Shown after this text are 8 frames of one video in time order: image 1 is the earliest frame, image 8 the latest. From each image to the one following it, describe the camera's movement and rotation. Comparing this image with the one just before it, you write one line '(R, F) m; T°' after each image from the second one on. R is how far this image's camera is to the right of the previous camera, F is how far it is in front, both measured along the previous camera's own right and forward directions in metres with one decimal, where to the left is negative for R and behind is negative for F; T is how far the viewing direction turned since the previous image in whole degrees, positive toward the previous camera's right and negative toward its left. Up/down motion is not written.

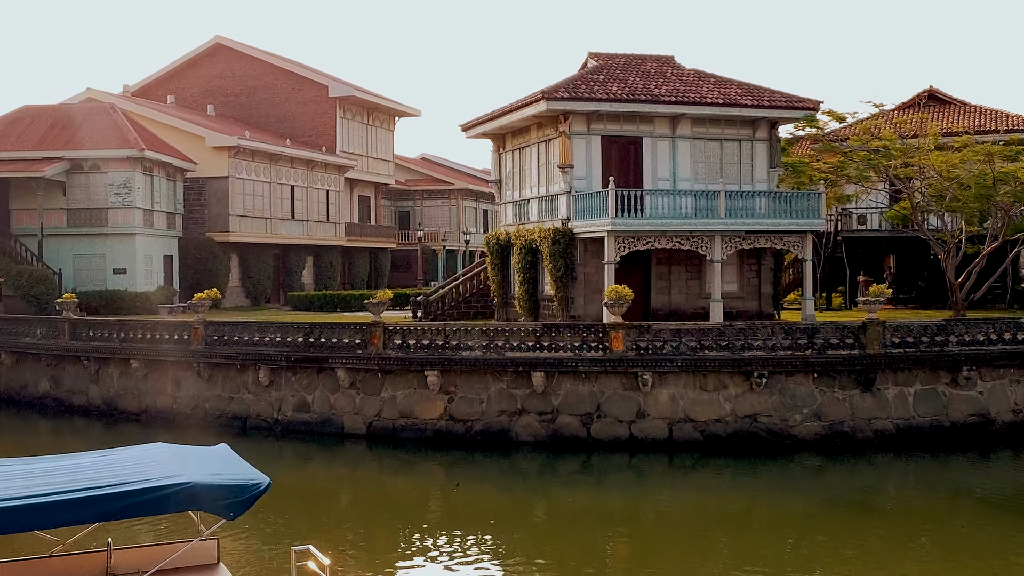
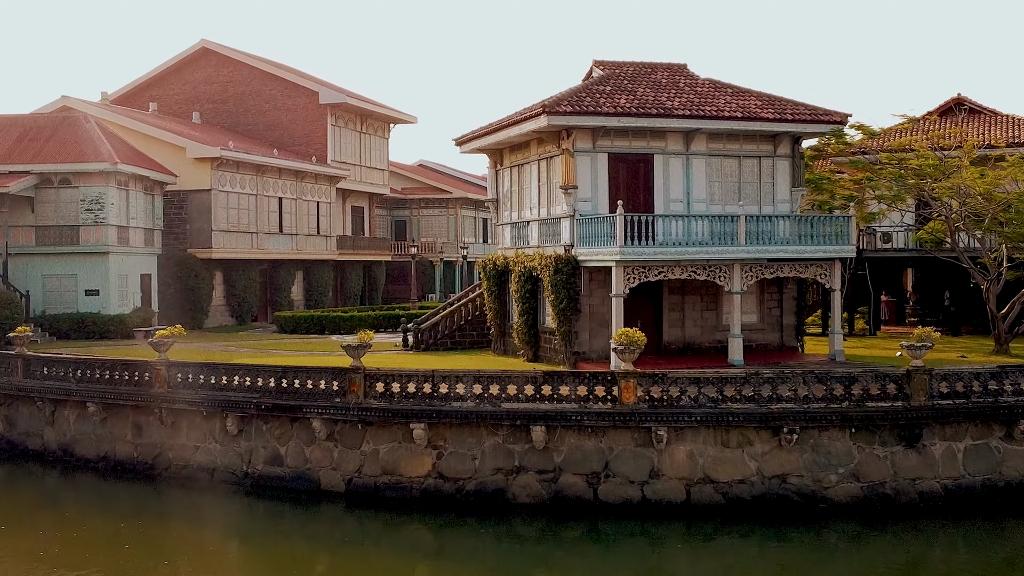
(+0.1, +2.4) m; 0°
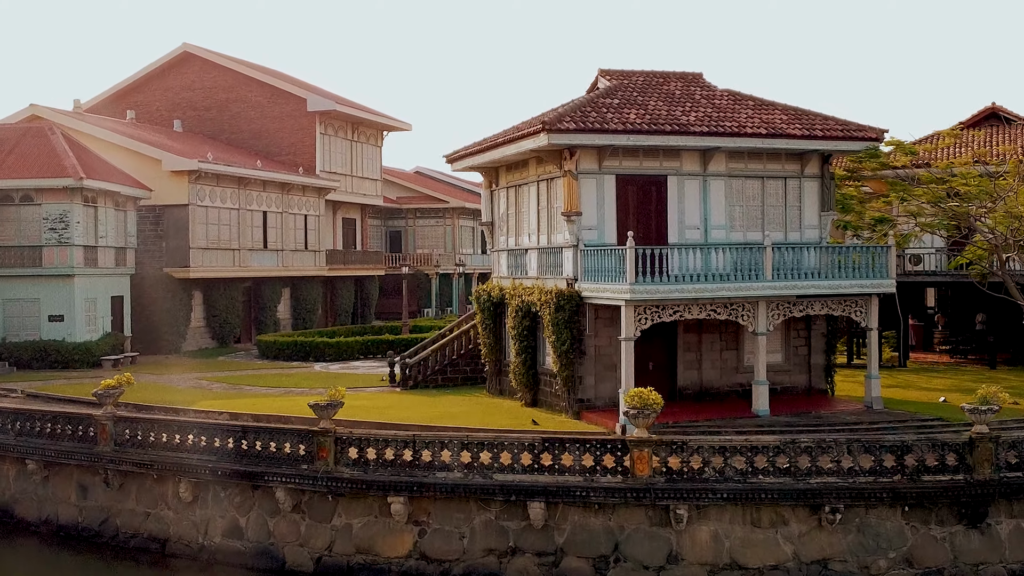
(+0.1, +2.6) m; 0°
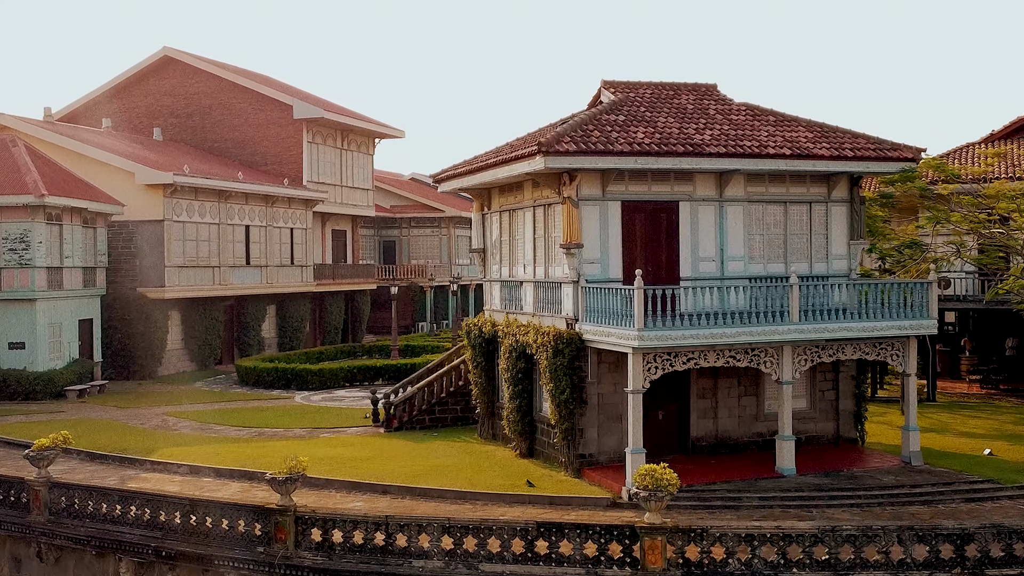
(+0.1, +2.3) m; 0°
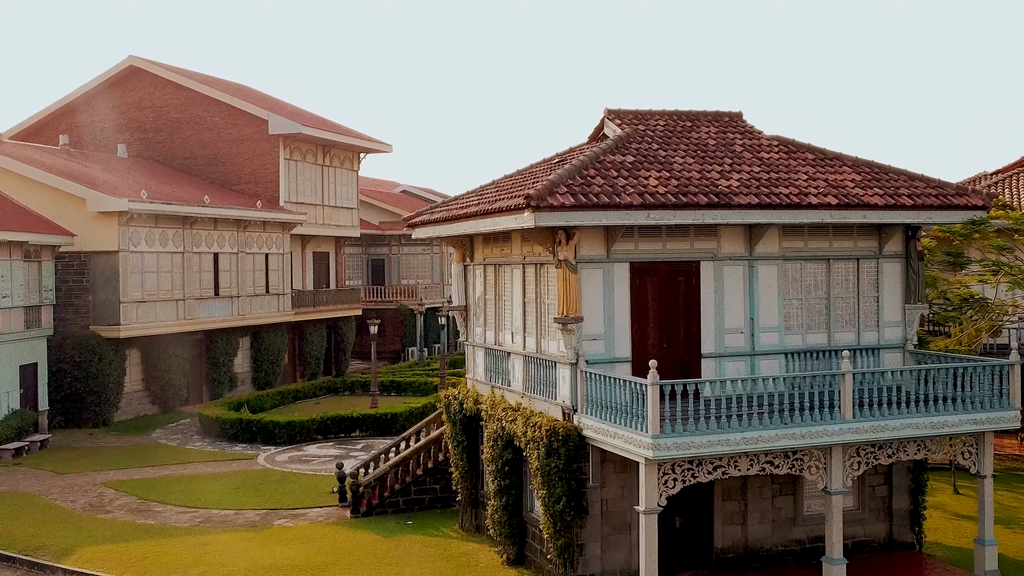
(+0.2, +3.4) m; 0°
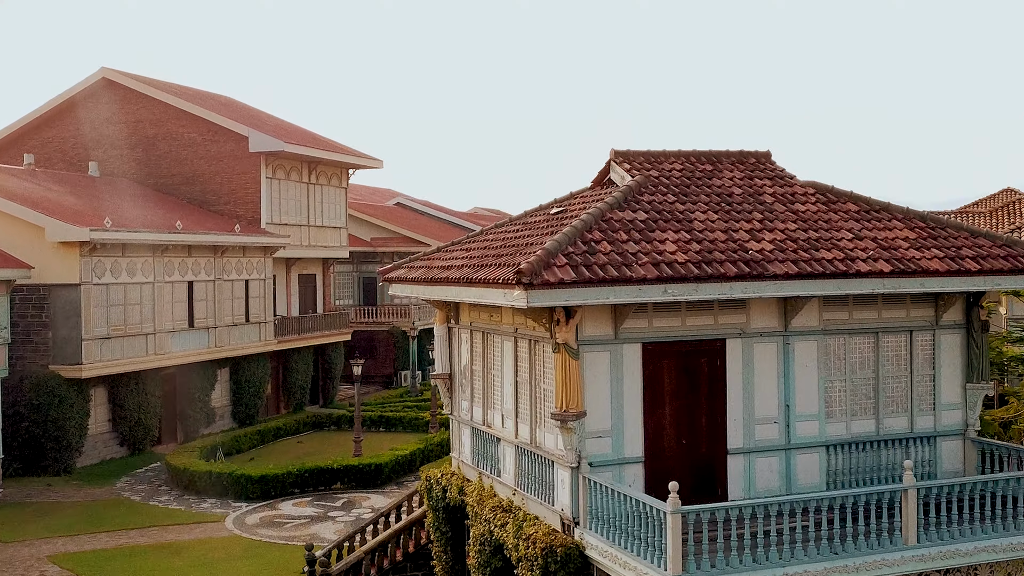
(+0.1, +2.5) m; 0°
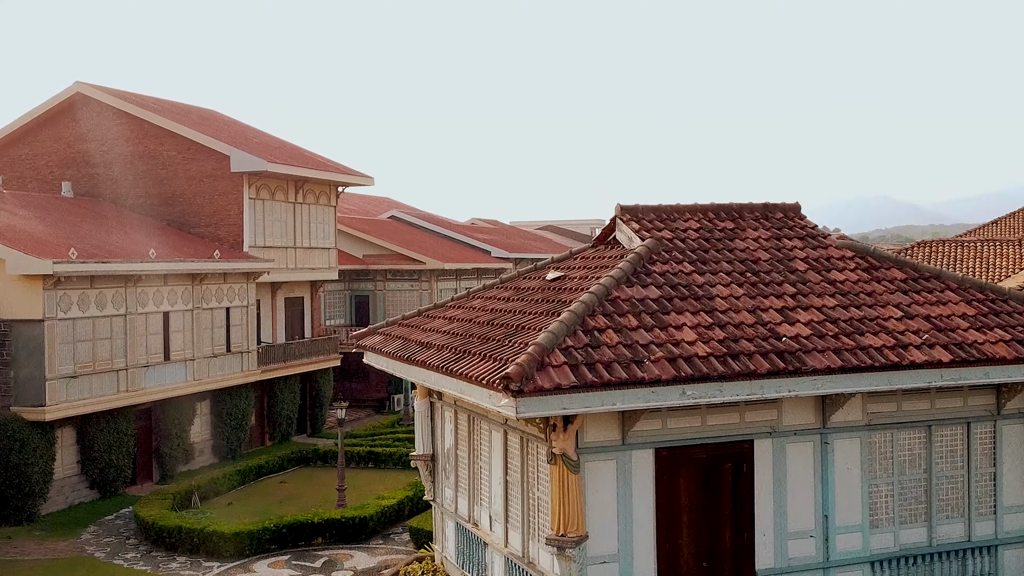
(+0.1, +2.0) m; 0°
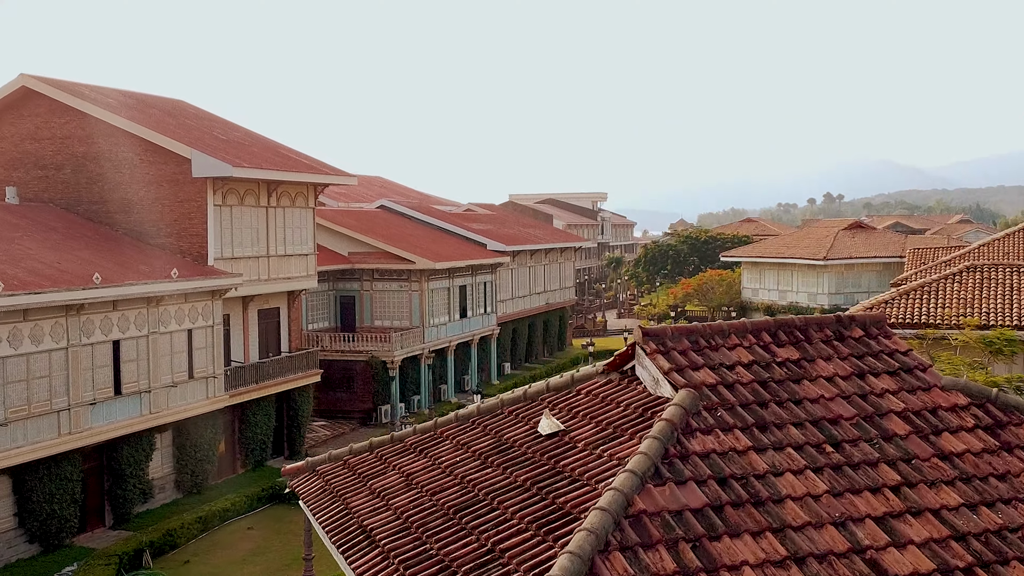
(+0.2, +3.6) m; 0°
